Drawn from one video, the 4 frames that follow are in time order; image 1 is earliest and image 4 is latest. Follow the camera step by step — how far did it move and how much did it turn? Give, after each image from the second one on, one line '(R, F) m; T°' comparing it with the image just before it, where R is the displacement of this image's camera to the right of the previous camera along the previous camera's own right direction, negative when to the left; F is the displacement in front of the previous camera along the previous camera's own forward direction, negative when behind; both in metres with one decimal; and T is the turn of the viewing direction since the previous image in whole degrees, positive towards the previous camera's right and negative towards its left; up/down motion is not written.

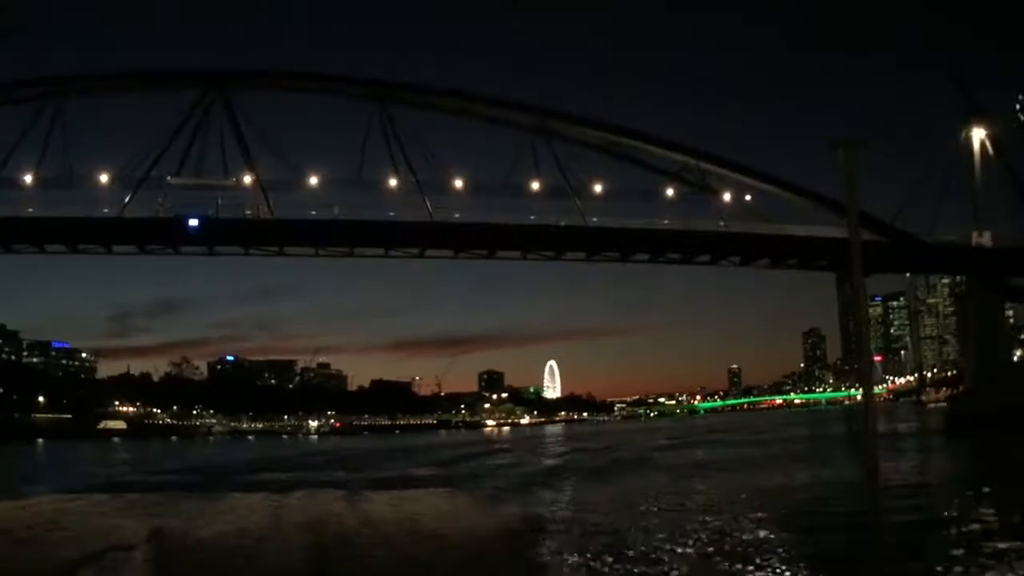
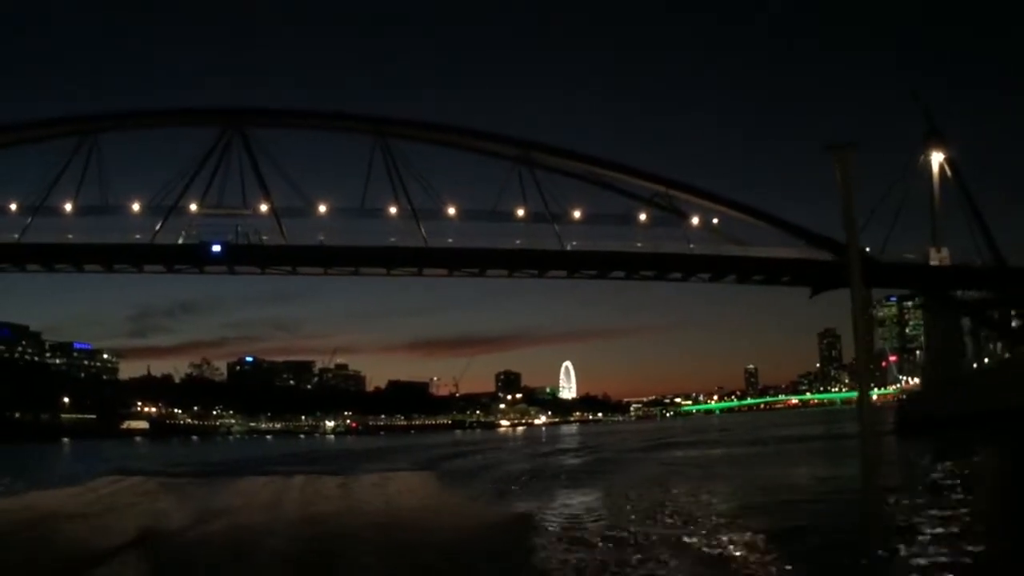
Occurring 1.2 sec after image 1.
(+0.2, -0.8) m; -1°
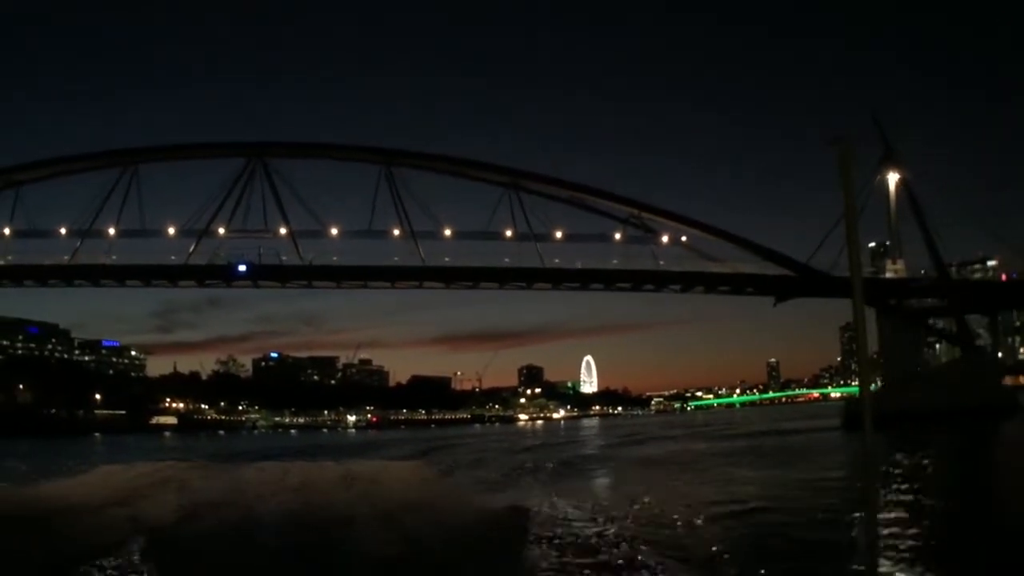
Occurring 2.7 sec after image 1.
(+0.3, -1.0) m; -1°
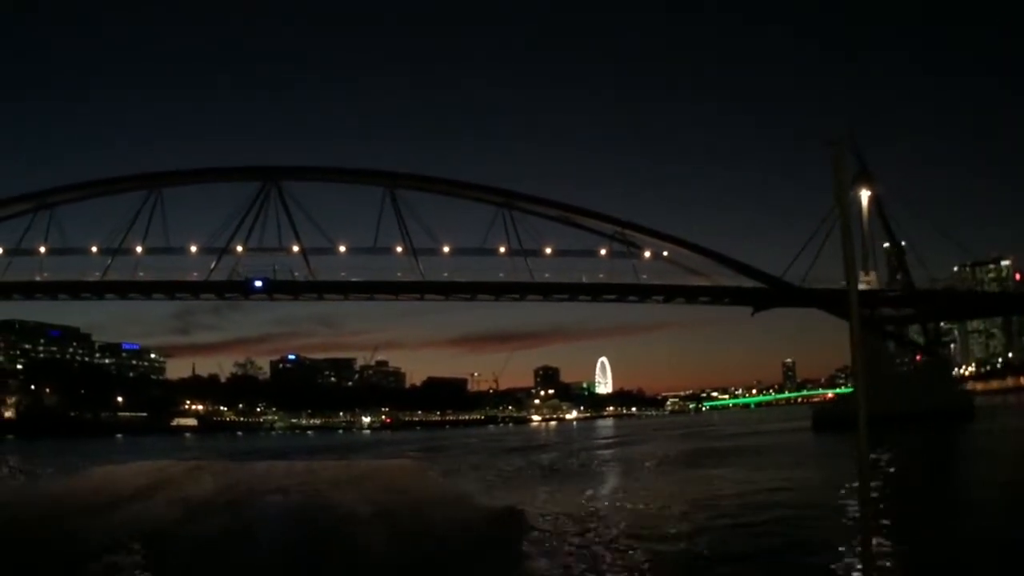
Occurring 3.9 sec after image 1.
(+0.2, -0.7) m; -1°
